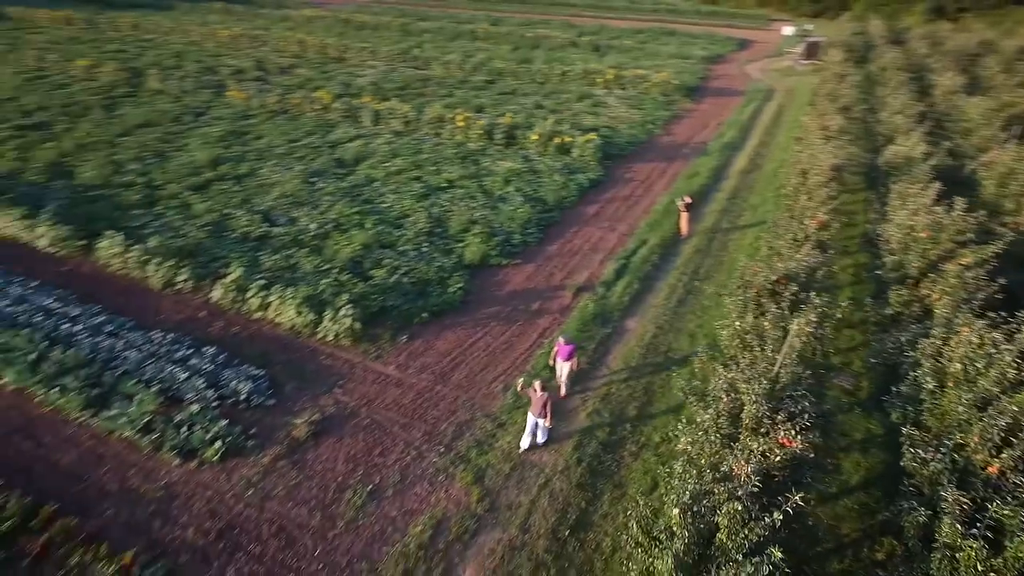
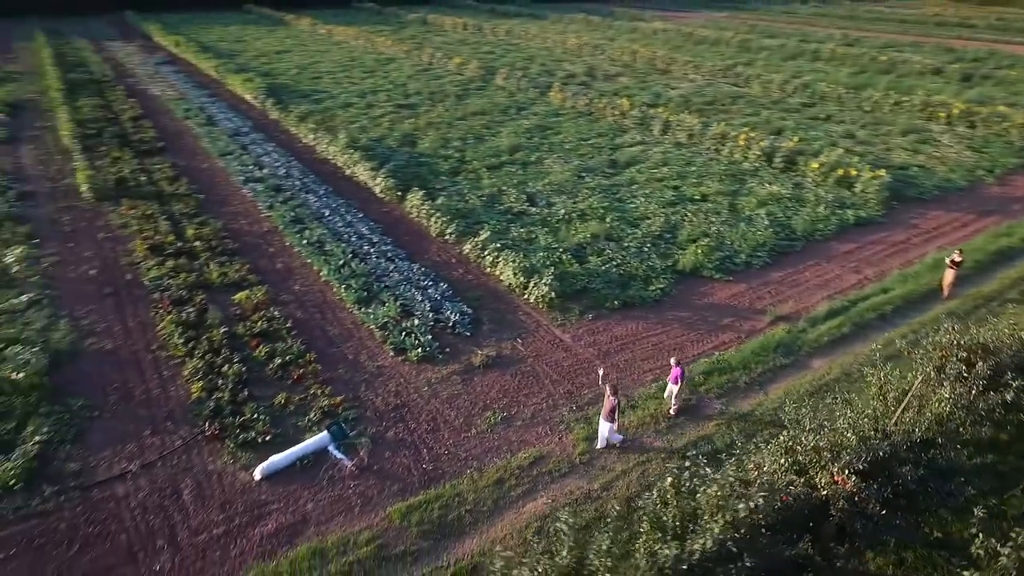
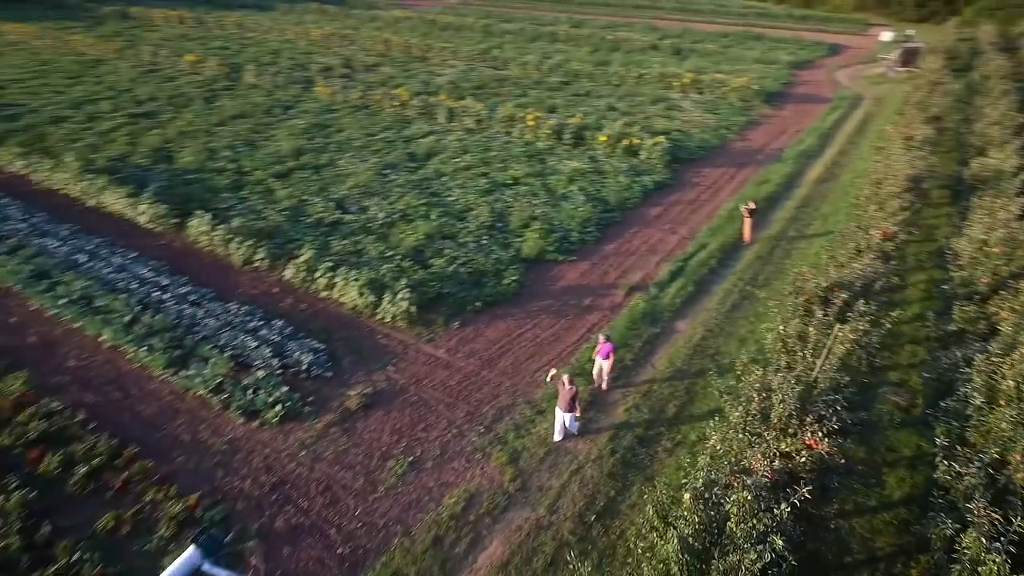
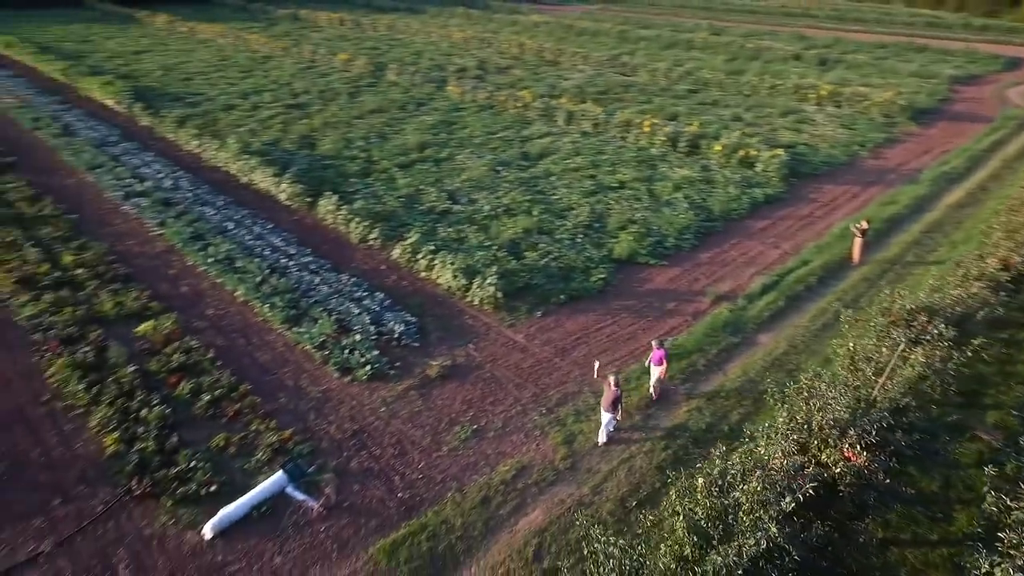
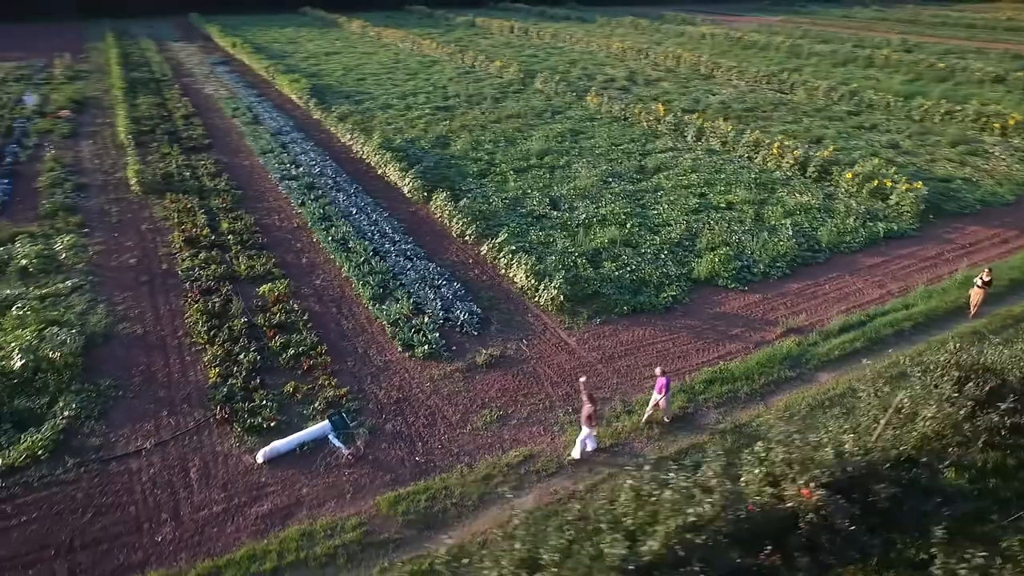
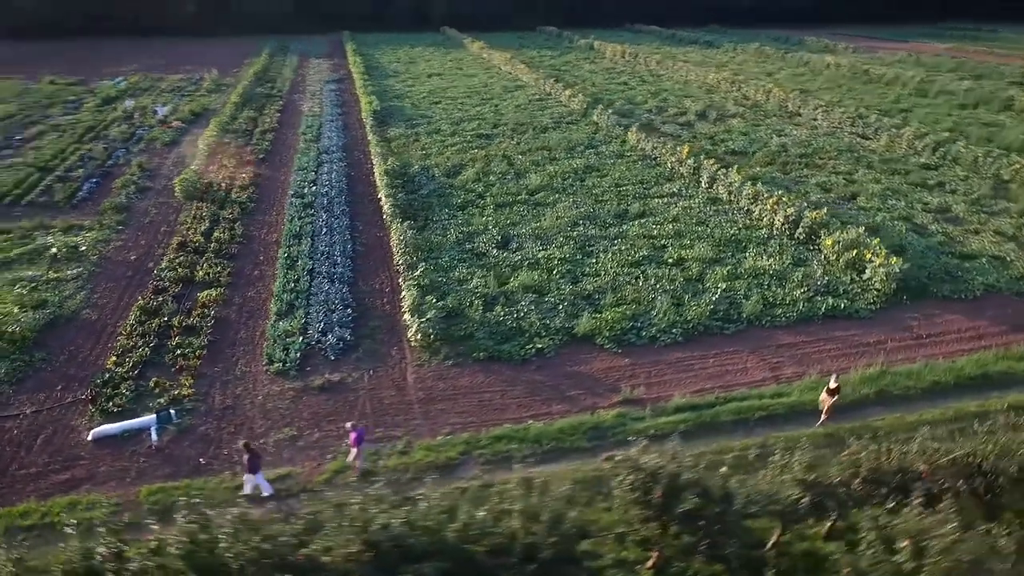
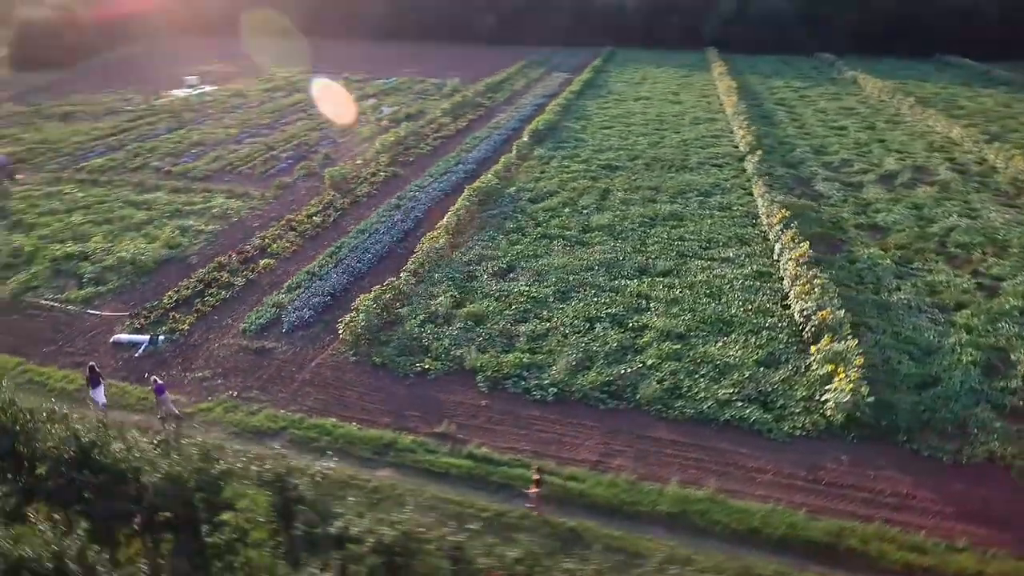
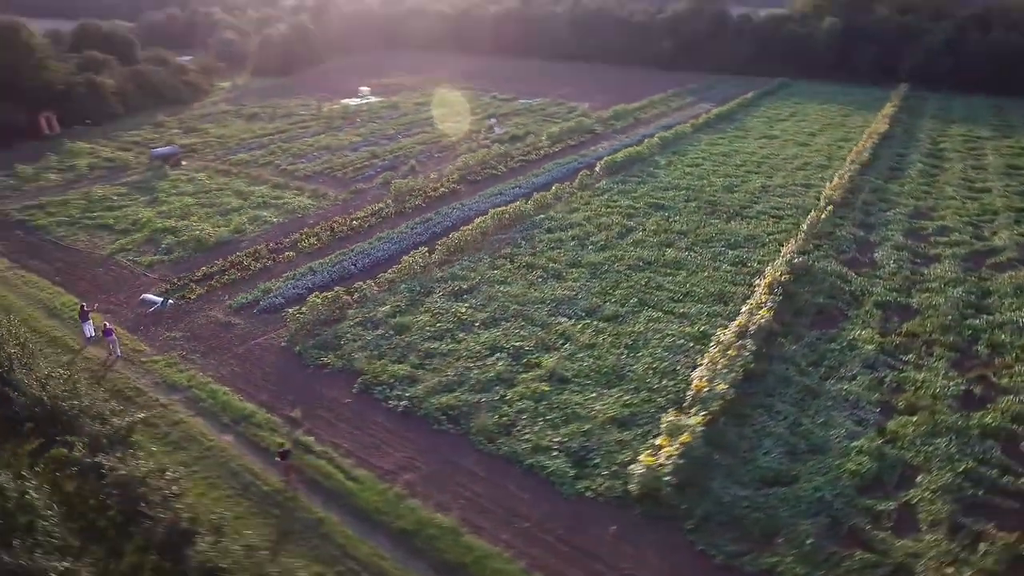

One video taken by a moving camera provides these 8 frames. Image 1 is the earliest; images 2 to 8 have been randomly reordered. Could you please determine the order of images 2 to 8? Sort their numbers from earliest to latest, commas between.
3, 4, 2, 5, 6, 7, 8
